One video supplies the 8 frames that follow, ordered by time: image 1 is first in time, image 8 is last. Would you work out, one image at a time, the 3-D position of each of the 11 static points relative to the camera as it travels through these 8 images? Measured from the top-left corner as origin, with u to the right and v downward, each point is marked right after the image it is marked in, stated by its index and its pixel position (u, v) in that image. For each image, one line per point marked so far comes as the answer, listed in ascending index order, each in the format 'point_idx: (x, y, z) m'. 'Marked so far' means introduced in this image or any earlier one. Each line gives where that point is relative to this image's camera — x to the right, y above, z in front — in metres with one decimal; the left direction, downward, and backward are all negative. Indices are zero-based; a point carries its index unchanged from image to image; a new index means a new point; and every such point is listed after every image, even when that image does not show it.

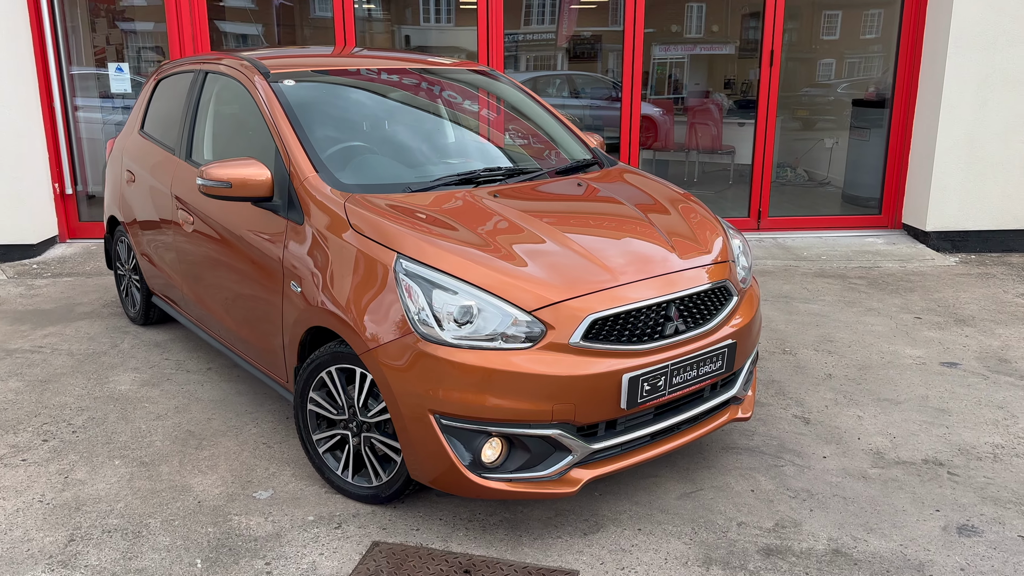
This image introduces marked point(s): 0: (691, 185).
0: (+1.7, +1.0, +7.4) m
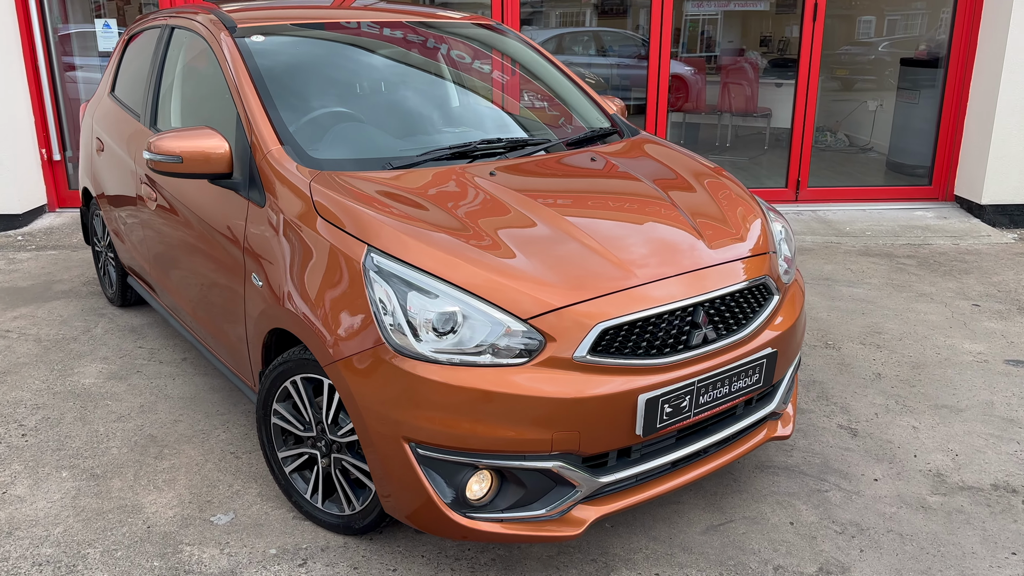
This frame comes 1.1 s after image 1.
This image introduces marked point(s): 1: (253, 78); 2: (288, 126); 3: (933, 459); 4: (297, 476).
0: (+1.9, +1.2, +6.9) m
1: (-0.8, +0.7, +2.8) m
2: (-0.7, +0.6, +2.7) m
3: (+1.5, -0.6, +2.8) m
4: (-0.7, -0.6, +2.4) m
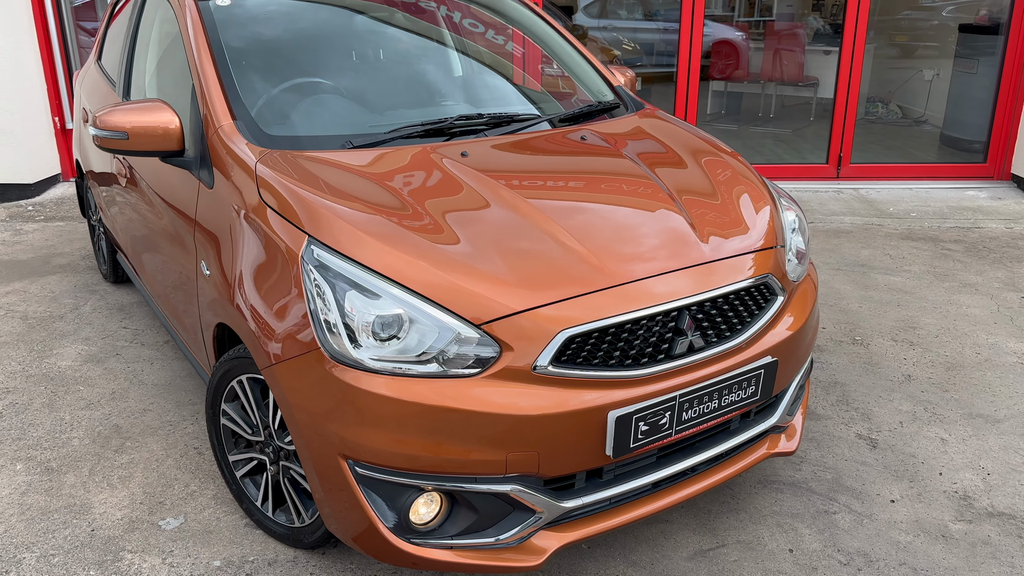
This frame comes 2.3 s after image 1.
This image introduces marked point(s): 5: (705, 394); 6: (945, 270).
0: (+2.1, +1.4, +6.5) m
1: (-0.9, +0.8, +2.5) m
2: (-0.8, +0.6, +2.4) m
3: (+1.5, -0.6, +2.5) m
4: (-0.8, -0.6, +2.2) m
5: (+0.5, -0.3, +1.9) m
6: (+2.5, +0.1, +4.5) m
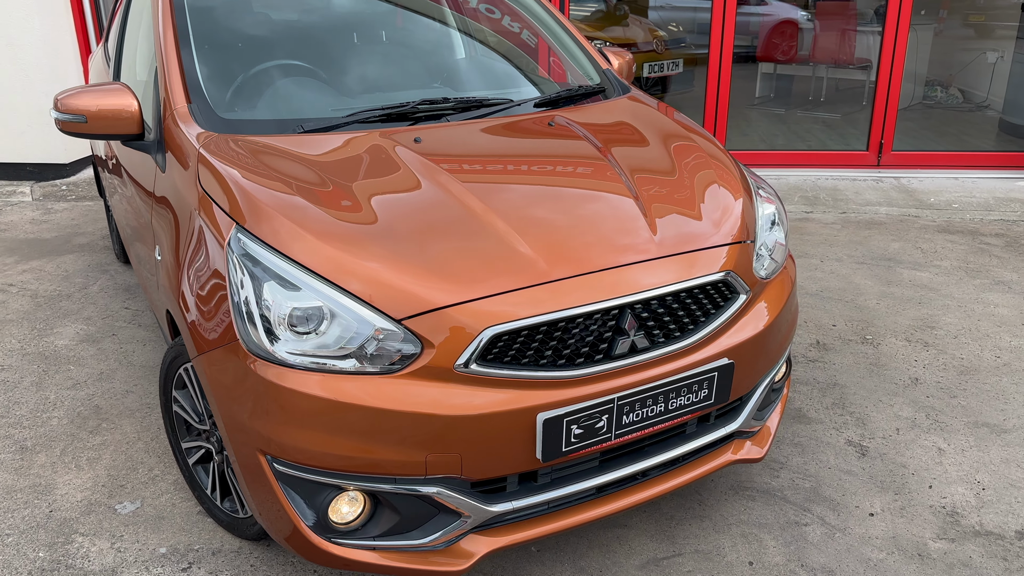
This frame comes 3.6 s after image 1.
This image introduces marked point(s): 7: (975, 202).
0: (+2.3, +1.5, +6.2) m
1: (-1.0, +0.8, +2.5) m
2: (-0.9, +0.6, +2.4) m
3: (+1.3, -0.6, +2.4) m
4: (-0.9, -0.5, +2.2) m
5: (+0.3, -0.3, +1.8) m
6: (+2.5, +0.1, +4.2) m
7: (+3.2, +0.6, +5.3) m
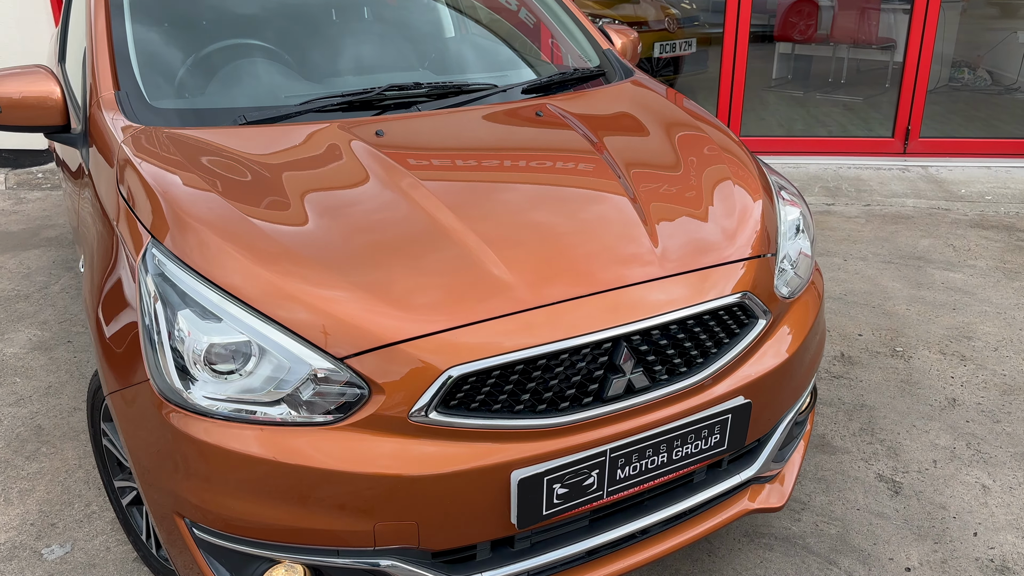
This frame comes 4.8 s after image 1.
0: (+2.3, +1.5, +5.8) m
1: (-1.0, +0.8, +2.2) m
2: (-0.9, +0.6, +2.1) m
3: (+1.3, -0.7, +2.1) m
4: (-0.9, -0.6, +1.9) m
5: (+0.3, -0.3, +1.5) m
6: (+2.5, +0.1, +3.9) m
7: (+3.2, +0.6, +4.9) m
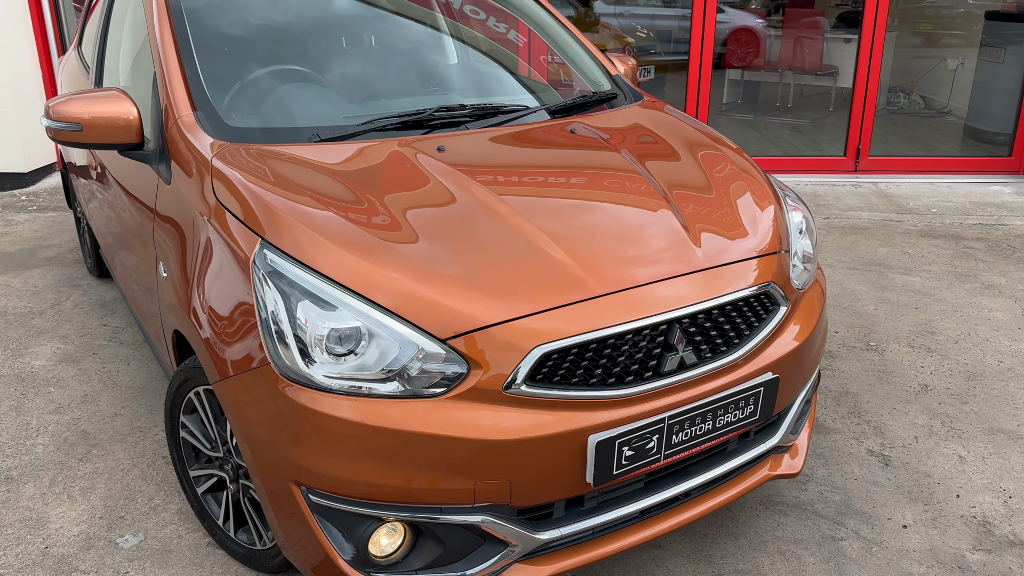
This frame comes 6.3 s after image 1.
0: (+2.1, +1.4, +6.2) m
1: (-0.9, +0.8, +2.4) m
2: (-0.8, +0.6, +2.3) m
3: (+1.4, -0.6, +2.4) m
4: (-0.8, -0.6, +2.1) m
5: (+0.4, -0.3, +1.8) m
6: (+2.5, +0.1, +4.3) m
7: (+3.1, +0.6, +5.4) m
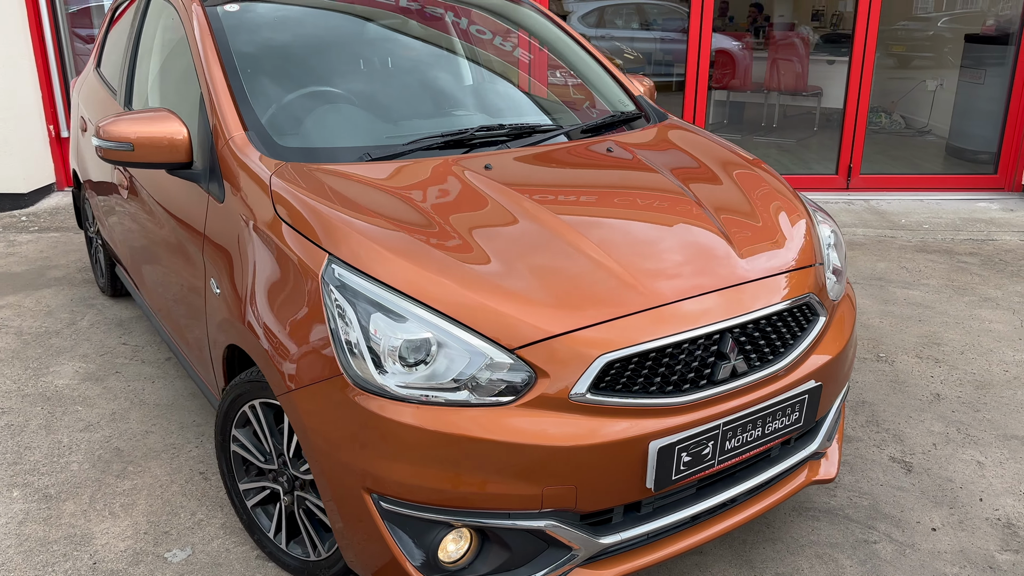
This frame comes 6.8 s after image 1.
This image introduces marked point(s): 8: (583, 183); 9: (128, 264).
0: (+2.1, +1.3, +6.4) m
1: (-0.8, +0.7, +2.4) m
2: (-0.7, +0.6, +2.3) m
3: (+1.5, -0.7, +2.4) m
4: (-0.7, -0.6, +2.1) m
5: (+0.6, -0.3, +1.8) m
6: (+2.6, 0.0, +4.4) m
7: (+3.1, +0.5, +5.5) m
8: (+0.3, +0.3, +2.2) m
9: (-1.6, +0.1, +3.2) m
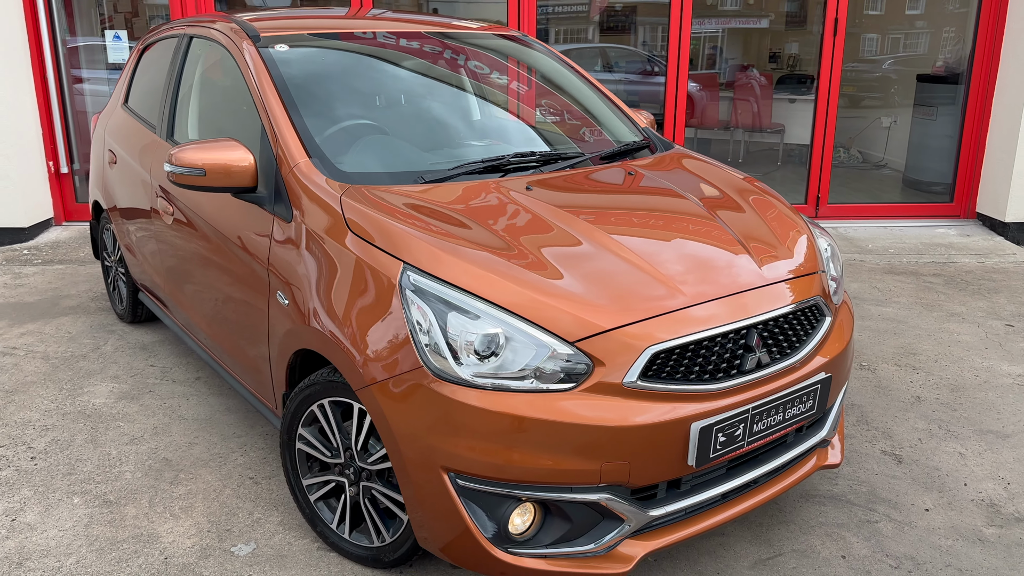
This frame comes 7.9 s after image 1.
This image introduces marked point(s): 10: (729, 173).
0: (+2.0, +1.1, +6.8) m
1: (-0.7, +0.7, +2.7) m
2: (-0.6, +0.5, +2.6) m
3: (+1.6, -0.7, +2.7) m
4: (-0.6, -0.6, +2.3) m
5: (+0.7, -0.3, +2.1) m
6: (+2.6, -0.1, +4.7) m
7: (+3.0, +0.3, +5.9) m
8: (+0.4, +0.3, +2.5) m
9: (-1.5, 0.0, +3.4) m
10: (+0.8, +0.4, +3.0) m
